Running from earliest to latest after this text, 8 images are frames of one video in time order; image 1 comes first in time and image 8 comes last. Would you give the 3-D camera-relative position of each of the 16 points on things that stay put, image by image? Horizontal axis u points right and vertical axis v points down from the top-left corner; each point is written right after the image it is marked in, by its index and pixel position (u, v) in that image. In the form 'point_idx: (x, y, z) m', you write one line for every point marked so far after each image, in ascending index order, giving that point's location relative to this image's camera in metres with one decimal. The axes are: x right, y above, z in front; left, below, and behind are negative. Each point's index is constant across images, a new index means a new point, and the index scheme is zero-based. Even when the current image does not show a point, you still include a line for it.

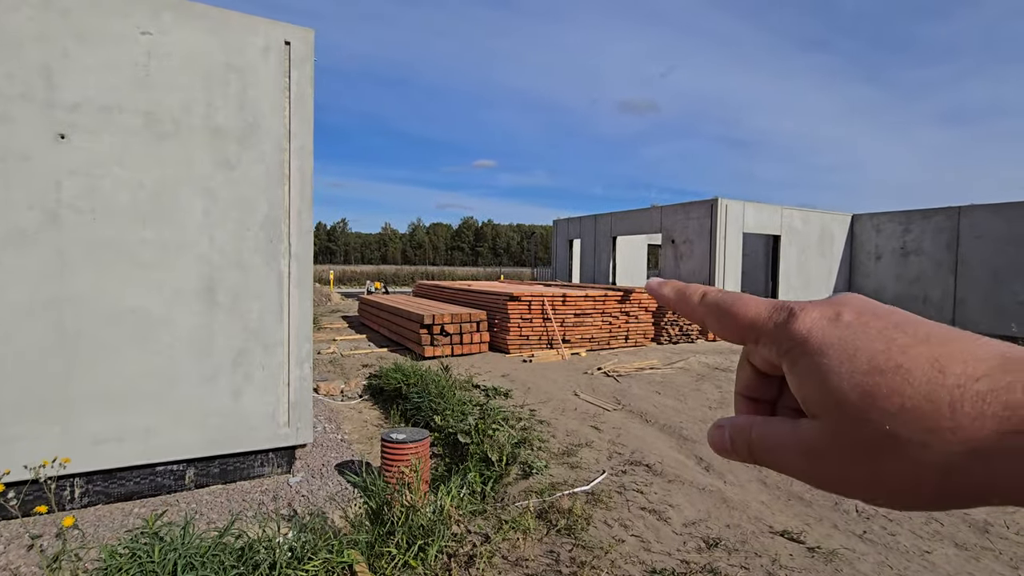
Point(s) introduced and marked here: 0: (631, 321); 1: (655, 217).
0: (+2.4, -0.7, +10.4) m
1: (+4.5, +2.2, +16.3) m
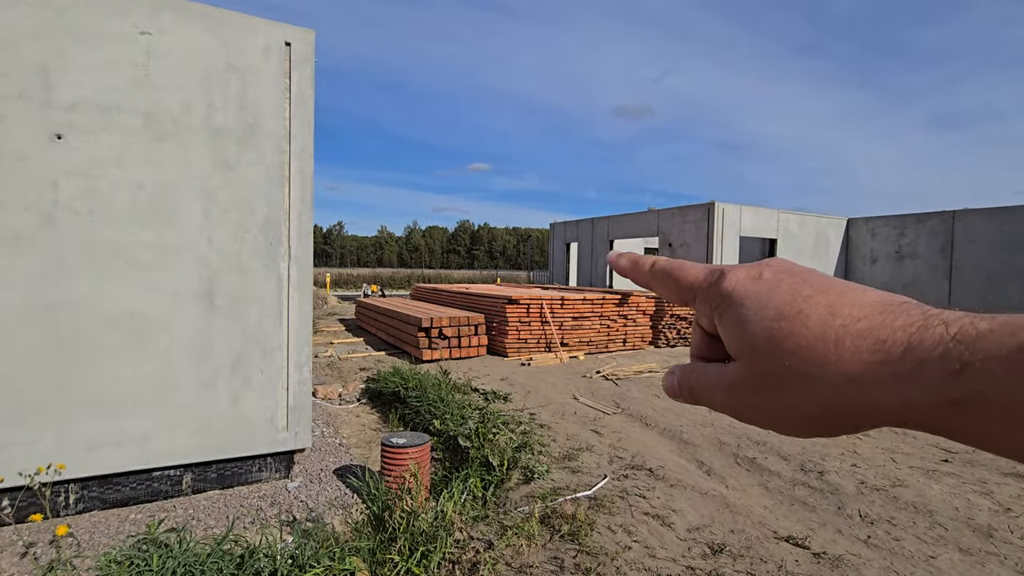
0: (+2.4, -0.7, +10.4) m
1: (+4.4, +2.1, +16.3) m
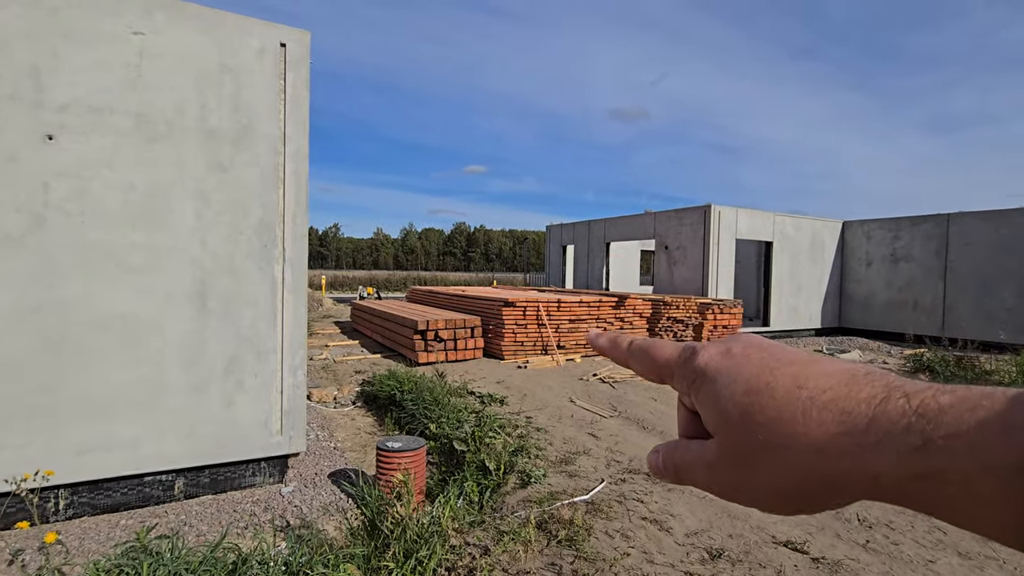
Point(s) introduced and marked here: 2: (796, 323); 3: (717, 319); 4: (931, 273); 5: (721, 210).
0: (+2.3, -0.8, +10.4) m
1: (+4.3, +2.0, +16.3) m
2: (+8.7, -1.1, +15.8) m
3: (+4.6, -0.7, +11.5) m
4: (+11.9, +0.4, +14.6) m
5: (+5.8, +2.2, +14.2) m
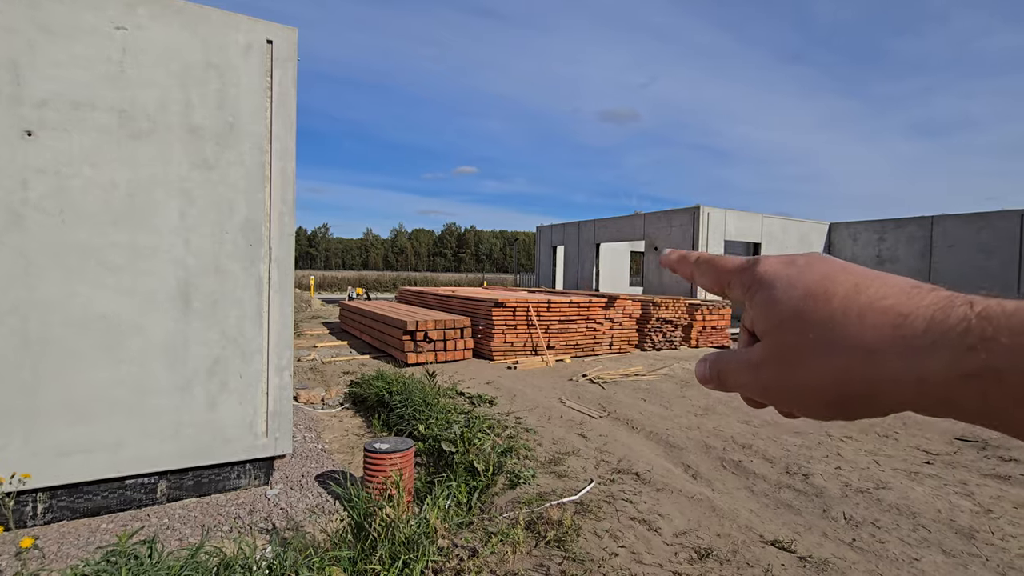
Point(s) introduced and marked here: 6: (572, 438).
0: (+2.1, -0.8, +10.4) m
1: (+4.0, +2.0, +16.4) m
2: (+8.4, -1.1, +15.9) m
3: (+4.4, -0.7, +11.6) m
4: (+11.6, +0.4, +14.8) m
5: (+5.5, +2.1, +14.3) m
6: (+0.6, -1.5, +5.3) m
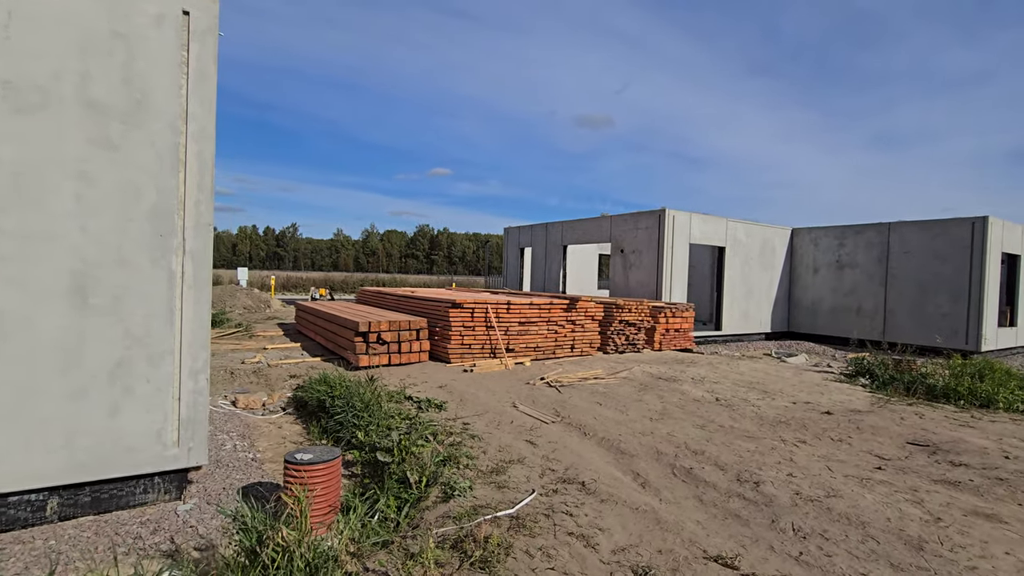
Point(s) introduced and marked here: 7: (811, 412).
0: (+1.3, -0.8, +10.2) m
1: (+2.9, +1.9, +16.3) m
2: (+7.3, -1.2, +16.0) m
3: (+3.5, -0.8, +11.5) m
4: (+10.6, +0.3, +15.1) m
5: (+4.5, +2.0, +14.3) m
6: (+0.1, -1.5, +5.0) m
7: (+3.6, -1.5, +6.2) m
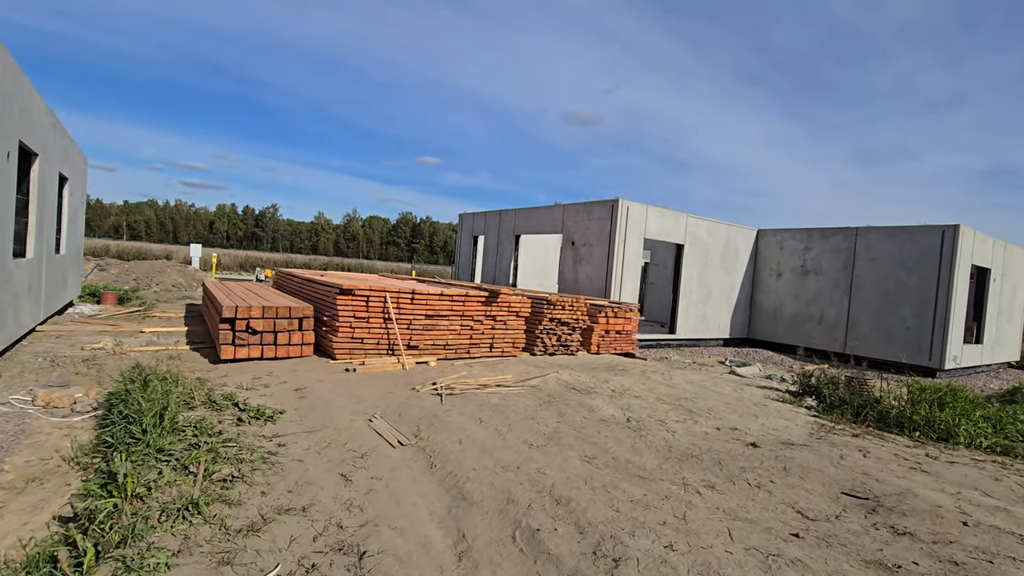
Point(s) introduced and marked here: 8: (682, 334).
0: (-0.2, -0.7, +9.0) m
1: (+1.3, +2.1, +15.0) m
2: (+5.5, -1.3, +14.9) m
3: (+2.0, -0.7, +10.3) m
4: (+8.9, 0.0, +14.1) m
5: (+3.0, +2.1, +13.1) m
6: (-1.3, -1.4, +3.7) m
7: (+2.2, -1.5, +5.0) m
8: (+4.8, -1.3, +14.4) m
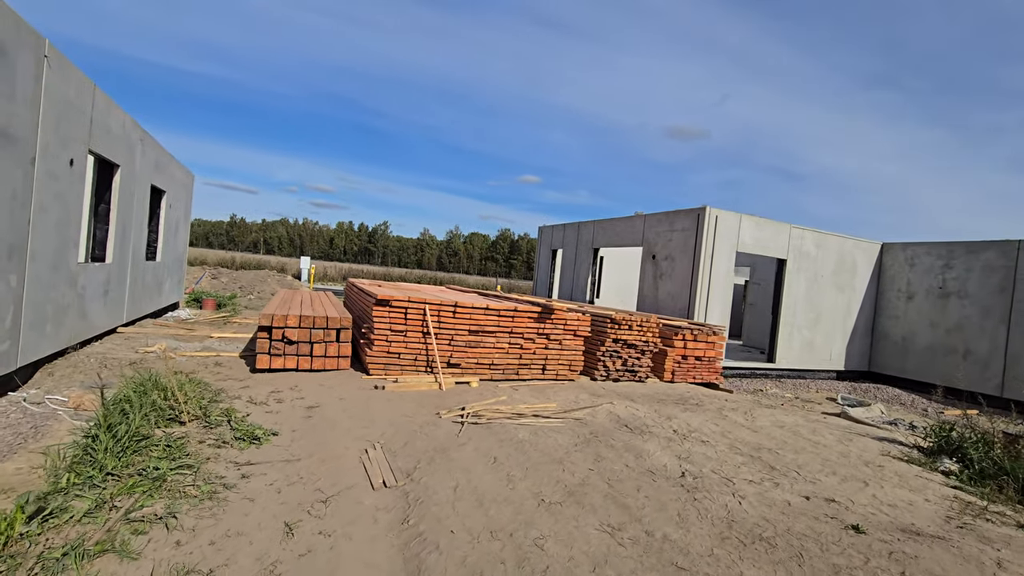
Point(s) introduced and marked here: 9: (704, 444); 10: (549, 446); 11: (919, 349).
0: (+0.6, -0.9, +8.0) m
1: (+3.3, +1.6, +13.7) m
2: (+7.4, -1.9, +12.8) m
3: (+3.0, -1.0, +8.9) m
4: (+10.6, -0.6, +11.3) m
5: (+4.6, +1.7, +11.6) m
6: (-1.4, -1.4, +3.0) m
7: (+2.2, -1.7, +3.6) m
8: (+6.5, -1.8, +12.4) m
9: (+2.0, -1.6, +5.3) m
10: (+0.4, -1.5, +5.0) m
11: (+10.0, -1.5, +12.6) m
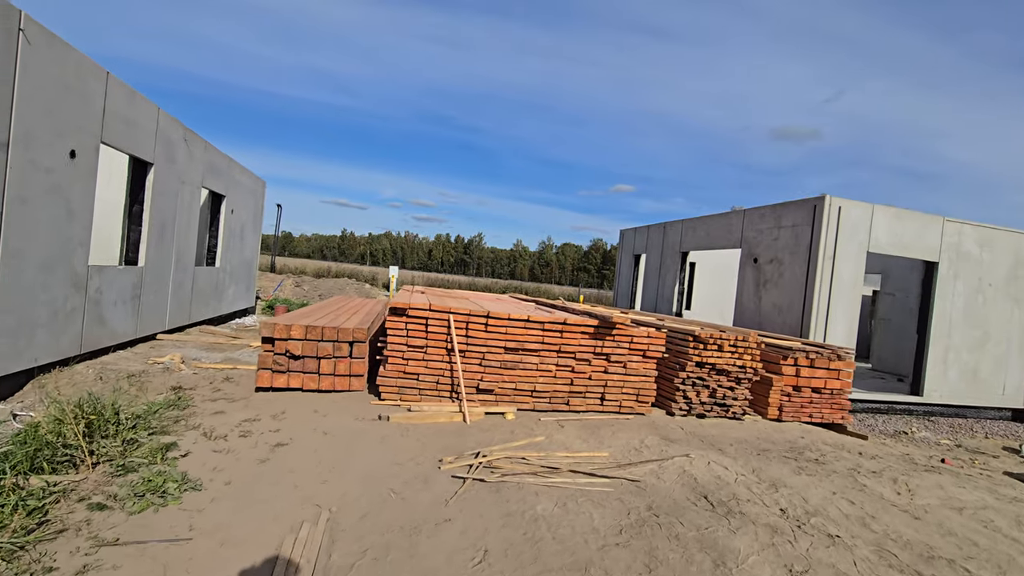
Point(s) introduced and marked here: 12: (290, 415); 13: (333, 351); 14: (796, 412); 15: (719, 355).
0: (+1.2, -1.0, +6.3) m
1: (+5.0, +1.4, +11.5) m
2: (+8.7, -2.1, +9.7) m
3: (+3.8, -1.2, +6.7) m
4: (+11.6, -0.8, +7.8) m
5: (+5.8, +1.5, +9.1) m
6: (-1.7, -1.4, +1.7) m
7: (+2.0, -1.7, +1.7) m
8: (+7.8, -2.0, +9.5) m
9: (+2.1, -1.6, +3.3) m
10: (+0.4, -1.5, +3.3) m
11: (+11.3, -1.7, +9.1) m
12: (-2.2, -1.2, +5.1) m
13: (-2.1, -0.7, +6.0) m
14: (+3.8, -1.6, +6.8) m
15: (+2.6, -0.8, +6.5) m
